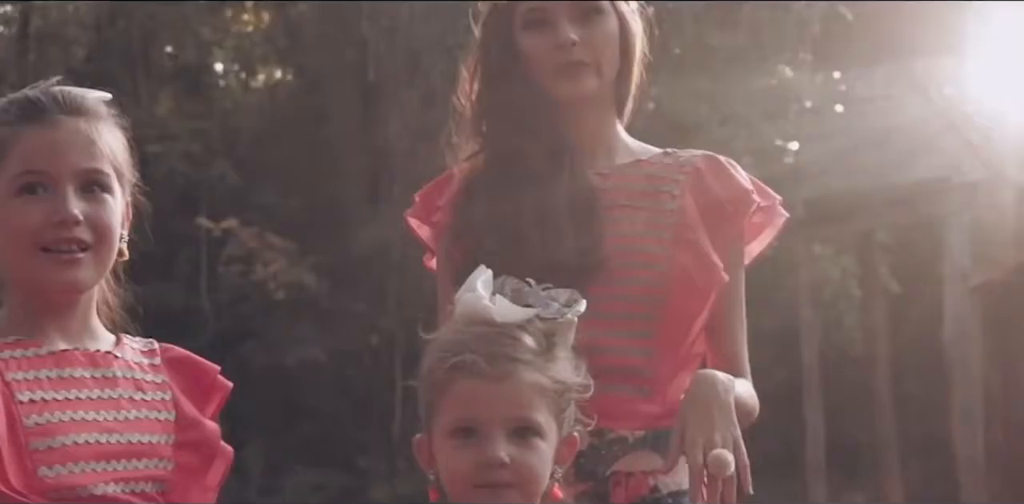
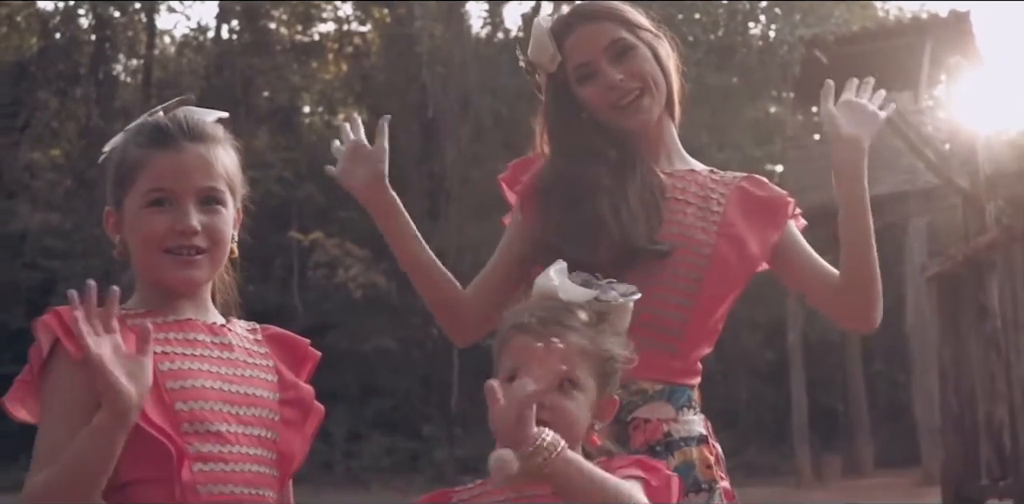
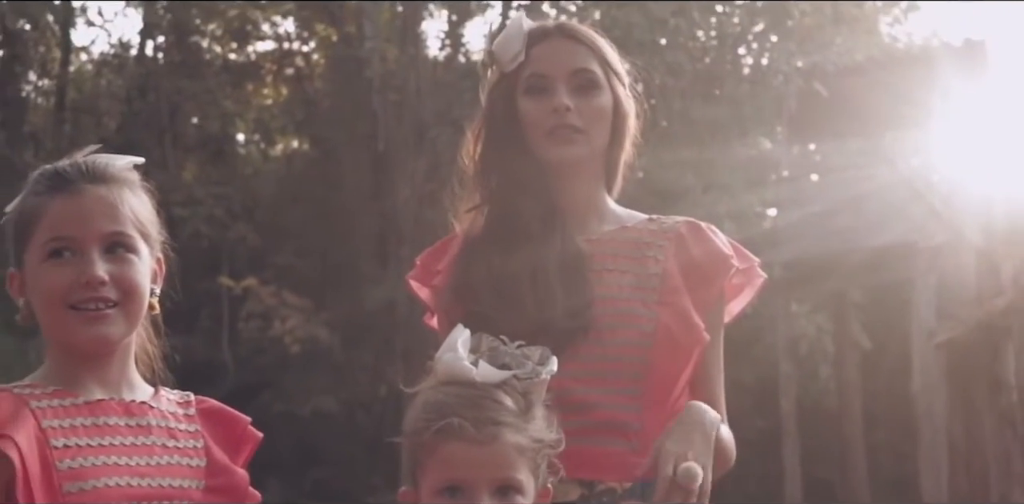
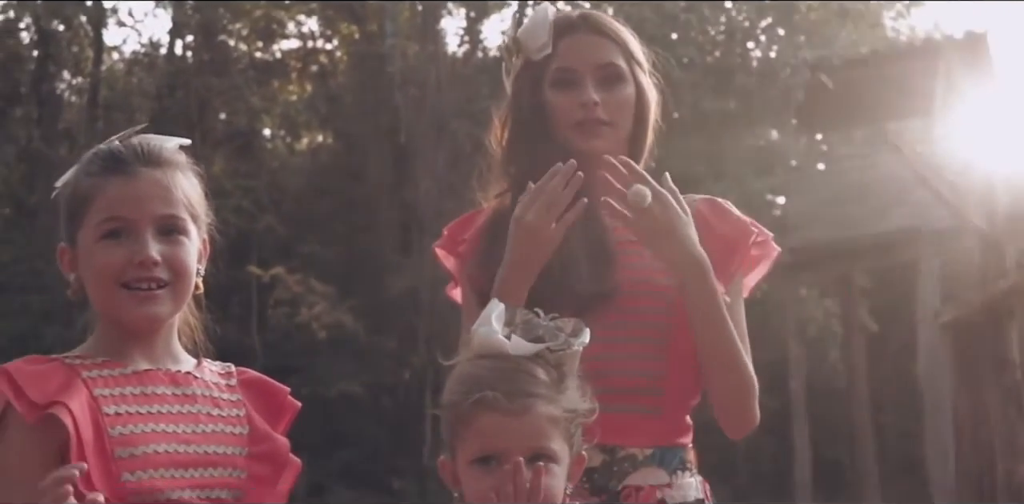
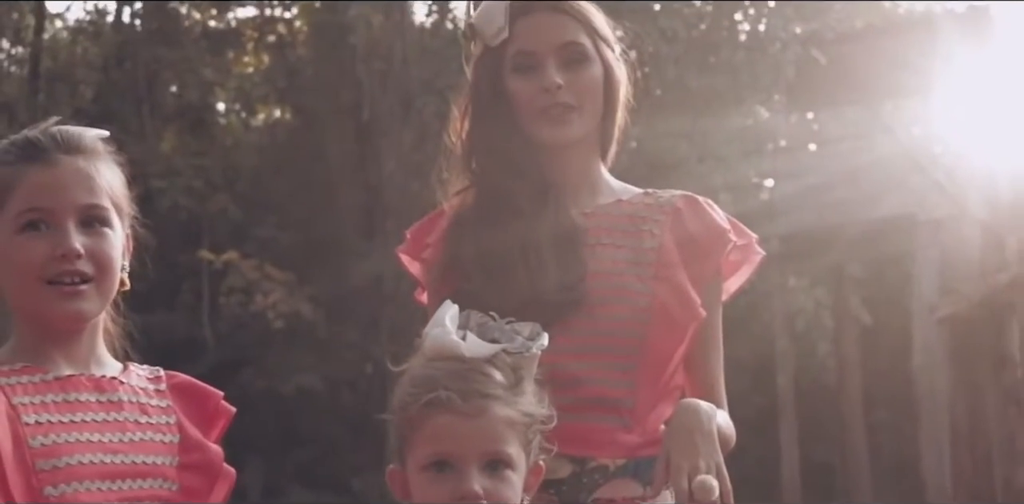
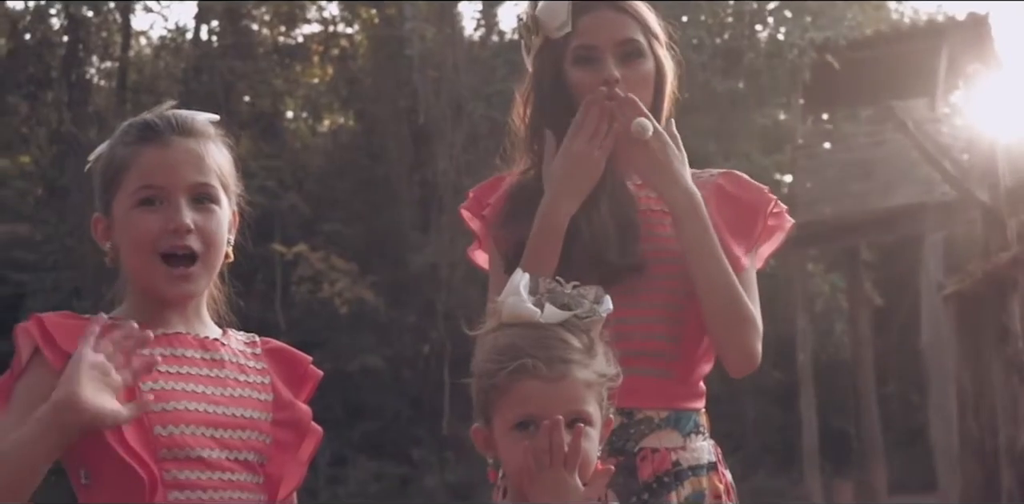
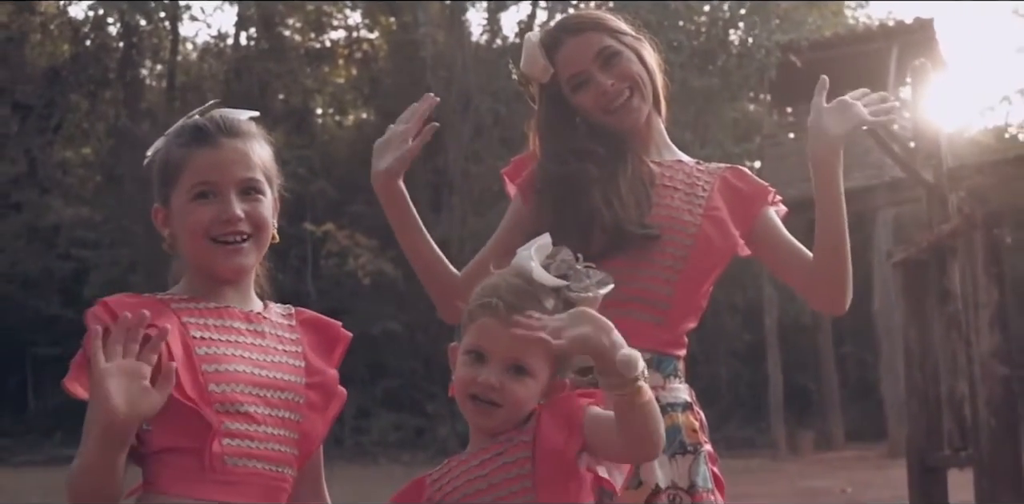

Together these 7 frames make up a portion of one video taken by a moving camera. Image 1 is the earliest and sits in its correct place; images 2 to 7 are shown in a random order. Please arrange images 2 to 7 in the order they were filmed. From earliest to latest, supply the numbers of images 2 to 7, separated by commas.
5, 3, 4, 6, 2, 7
